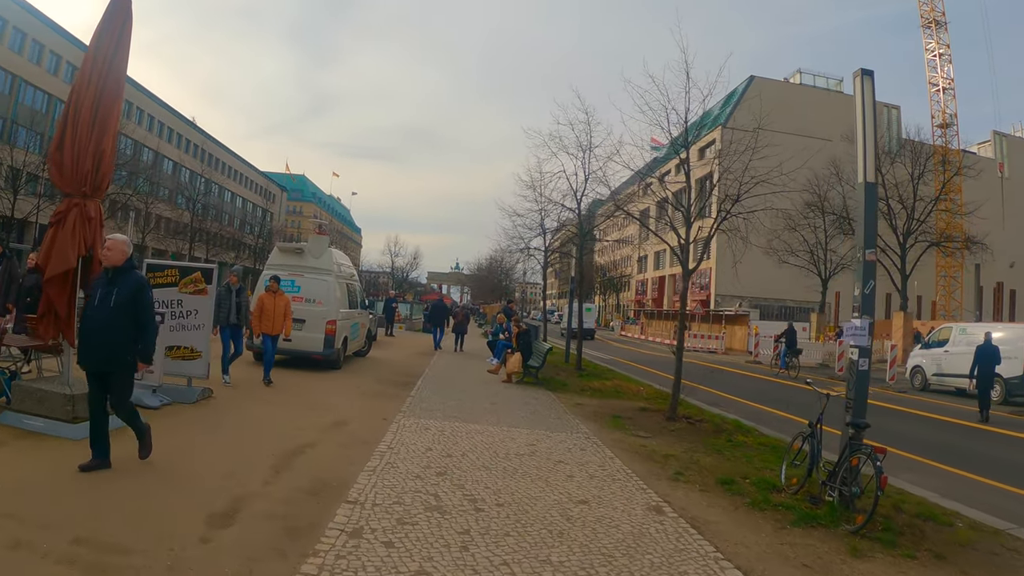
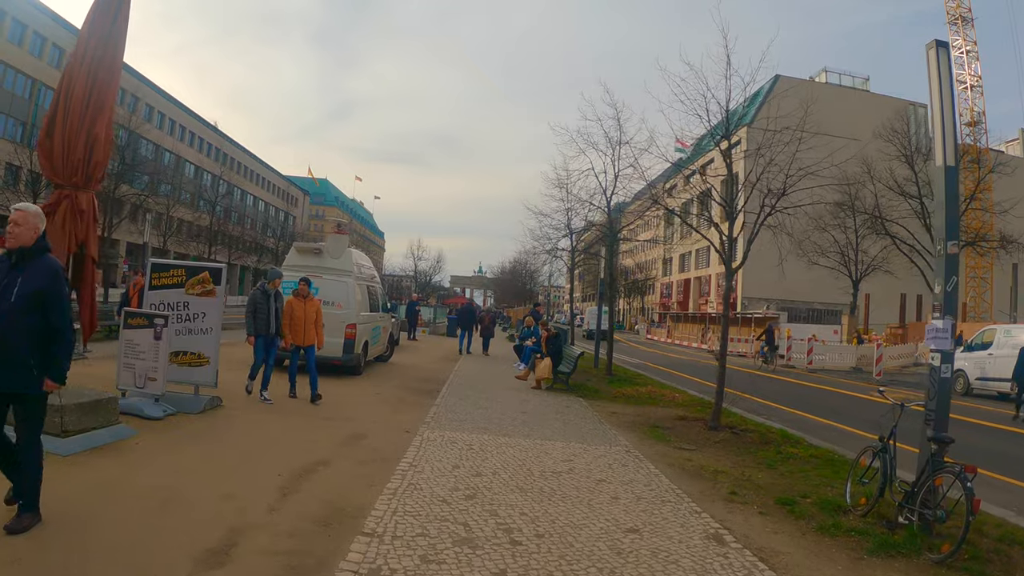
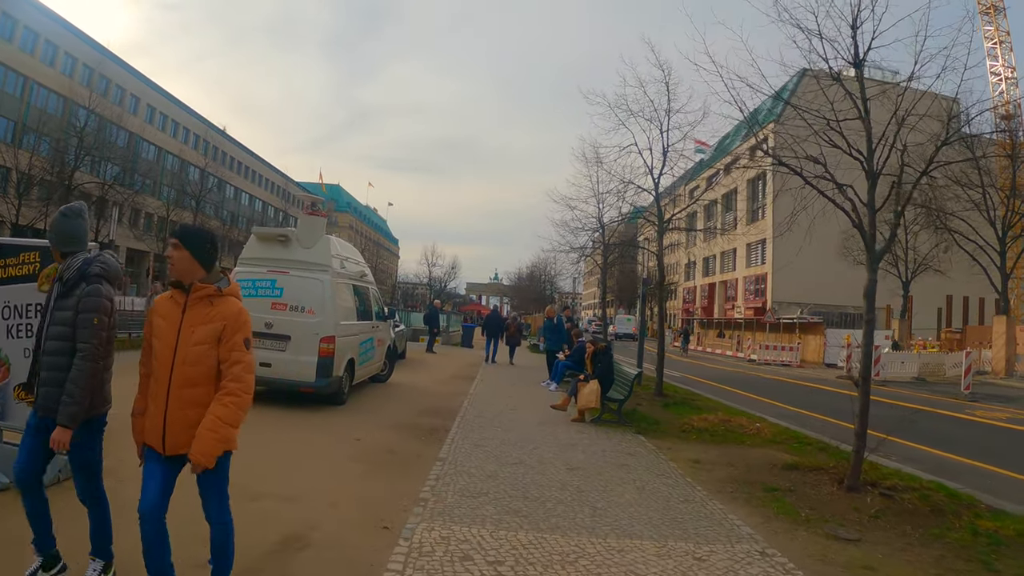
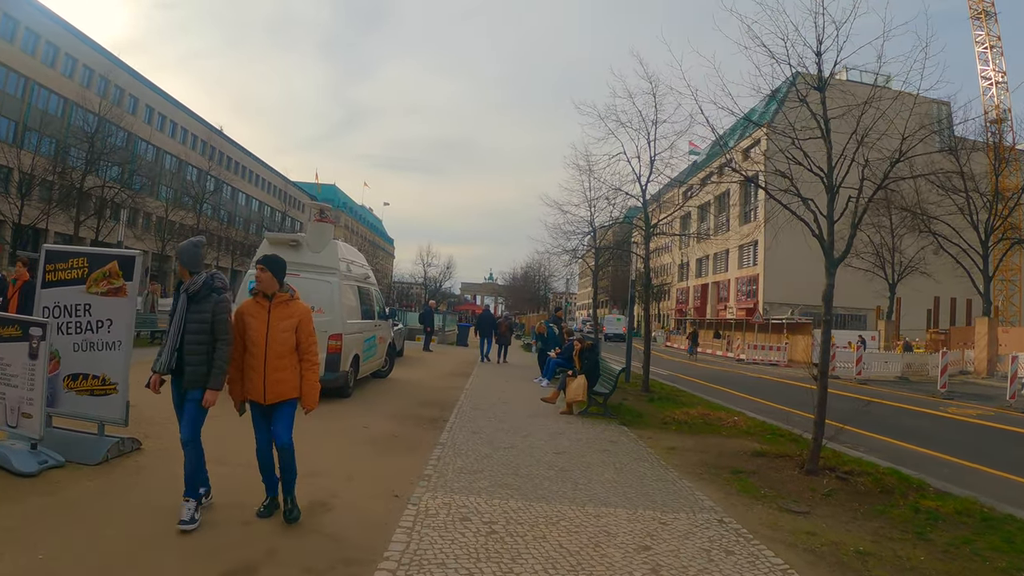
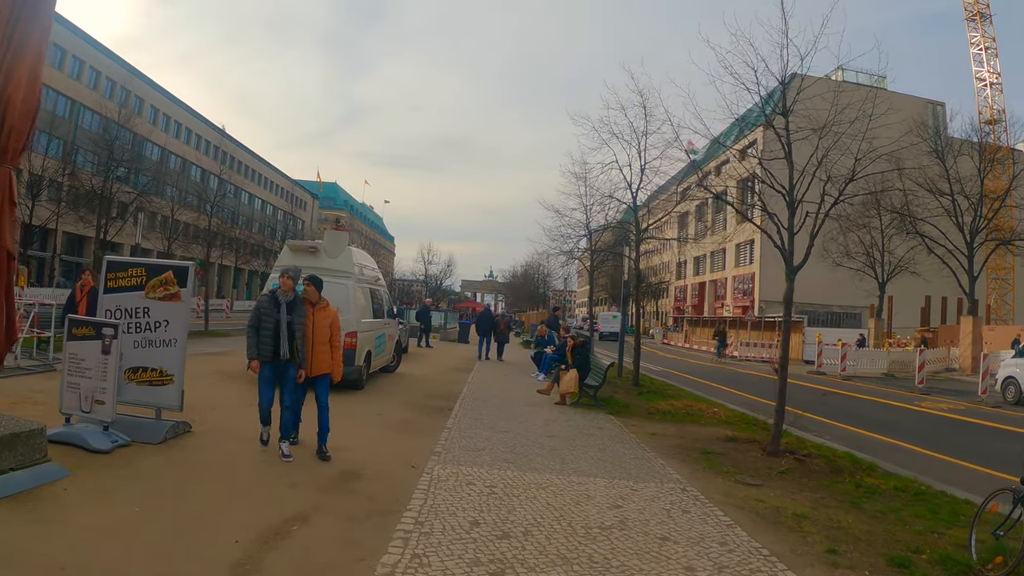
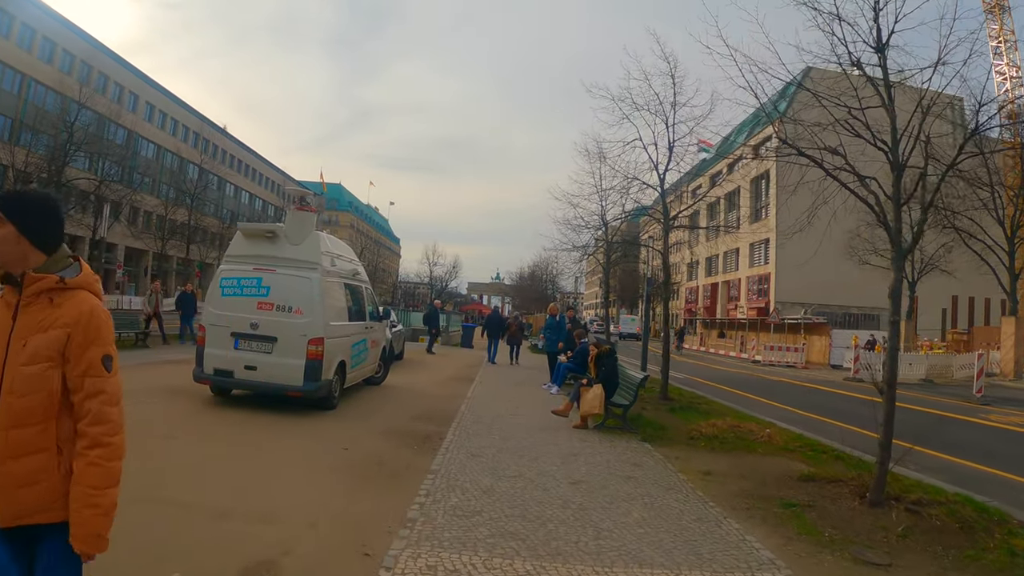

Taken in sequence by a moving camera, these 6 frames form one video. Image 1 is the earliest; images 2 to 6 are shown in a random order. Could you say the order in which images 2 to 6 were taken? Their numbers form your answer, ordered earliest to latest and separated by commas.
2, 5, 4, 3, 6
